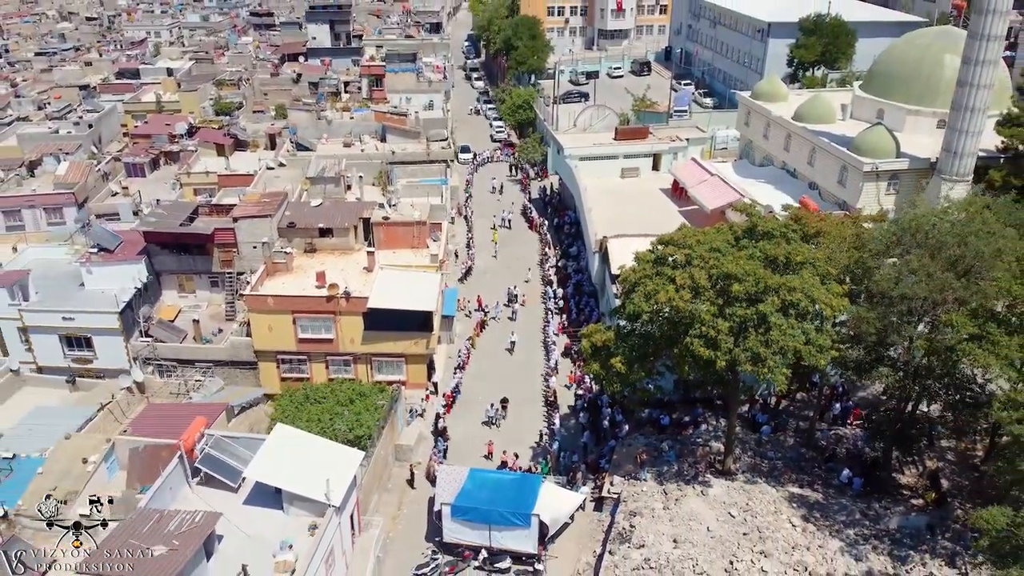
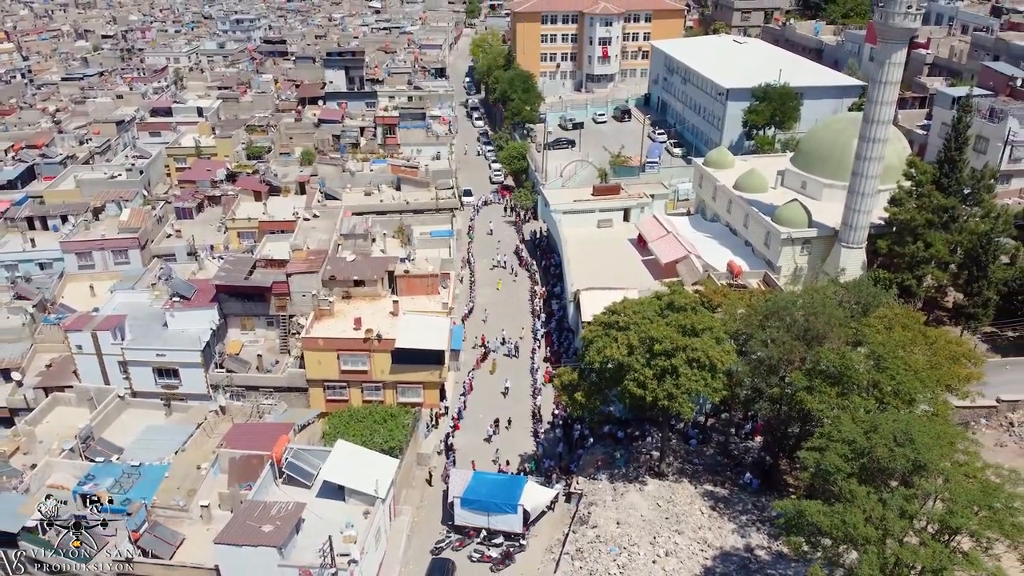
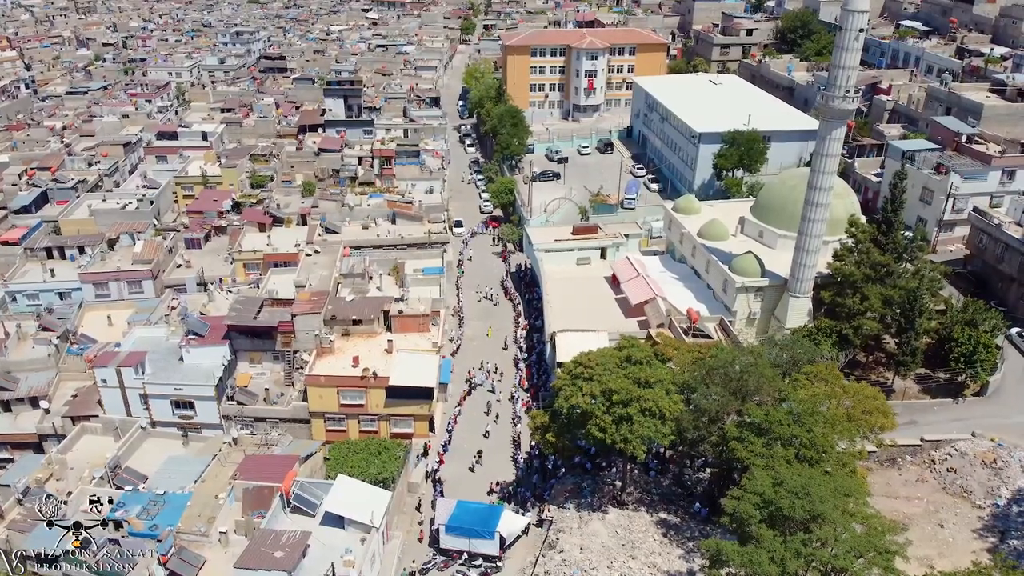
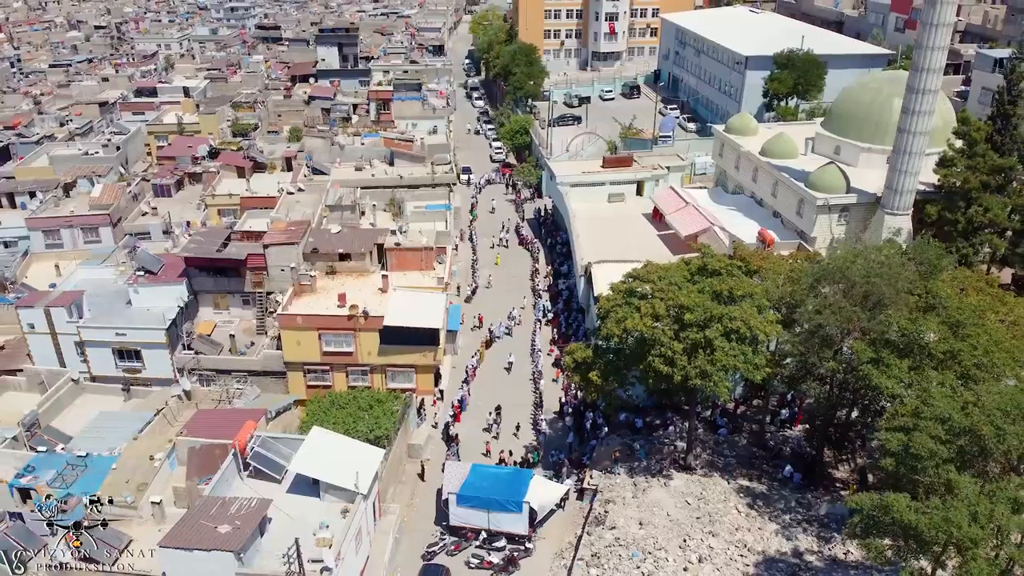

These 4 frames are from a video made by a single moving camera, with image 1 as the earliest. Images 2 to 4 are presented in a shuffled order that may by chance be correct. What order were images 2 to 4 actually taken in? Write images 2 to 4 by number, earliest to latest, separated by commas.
4, 2, 3
